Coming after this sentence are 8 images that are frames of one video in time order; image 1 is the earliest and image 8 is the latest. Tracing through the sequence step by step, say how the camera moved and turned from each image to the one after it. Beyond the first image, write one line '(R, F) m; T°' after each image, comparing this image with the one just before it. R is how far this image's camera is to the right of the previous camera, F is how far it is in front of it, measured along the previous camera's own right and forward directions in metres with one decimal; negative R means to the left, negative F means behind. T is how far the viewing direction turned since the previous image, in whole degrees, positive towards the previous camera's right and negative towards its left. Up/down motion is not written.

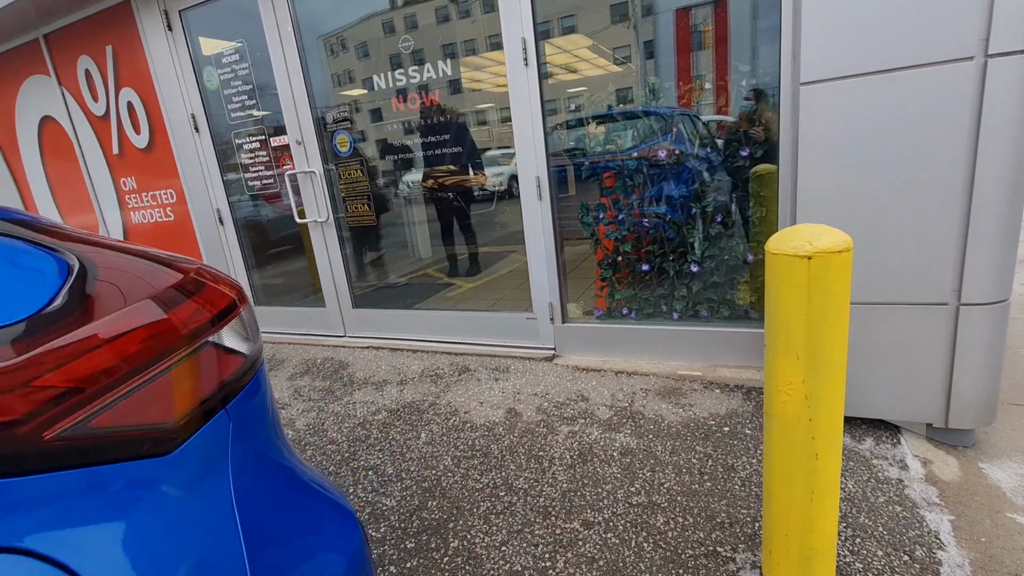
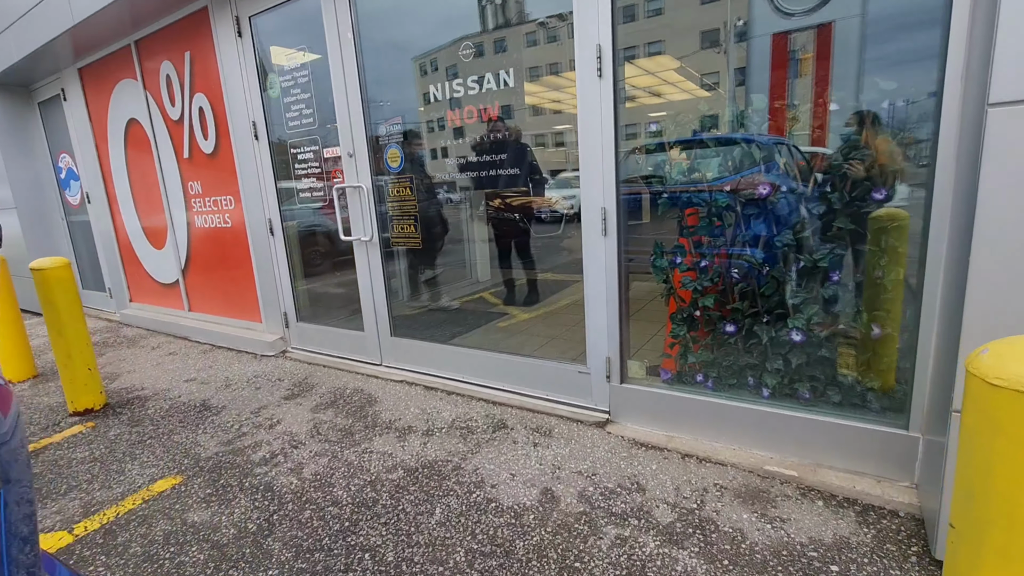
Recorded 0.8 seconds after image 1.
(+0.1, +0.4) m; -8°
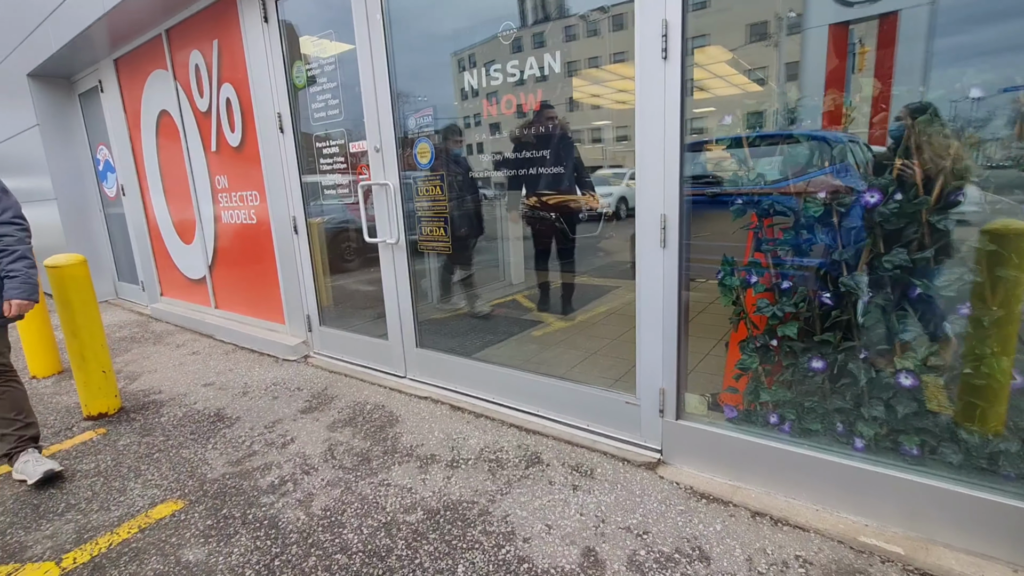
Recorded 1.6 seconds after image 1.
(0.0, +0.3) m; -4°
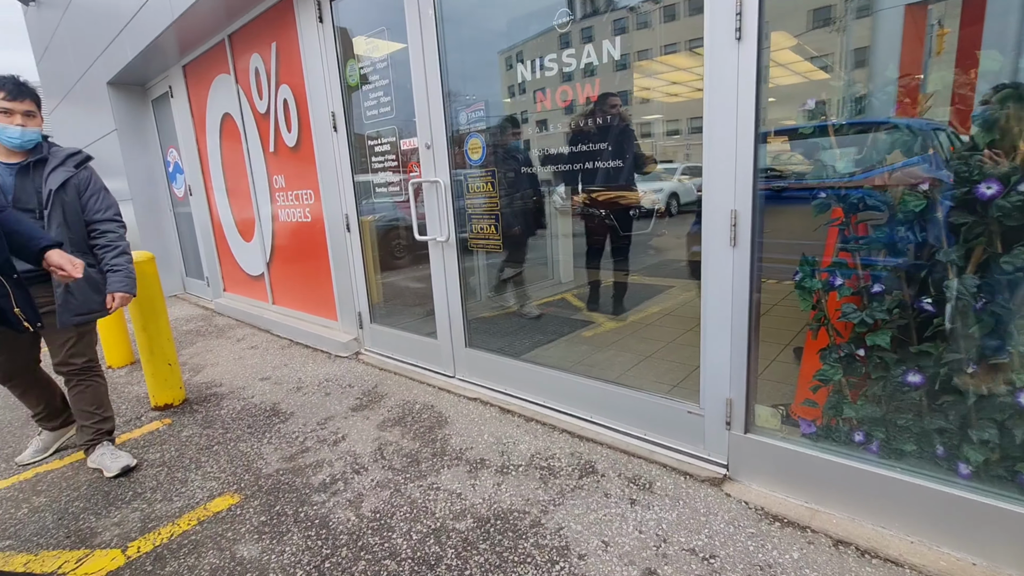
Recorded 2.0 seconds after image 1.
(0.0, +0.1) m; -5°
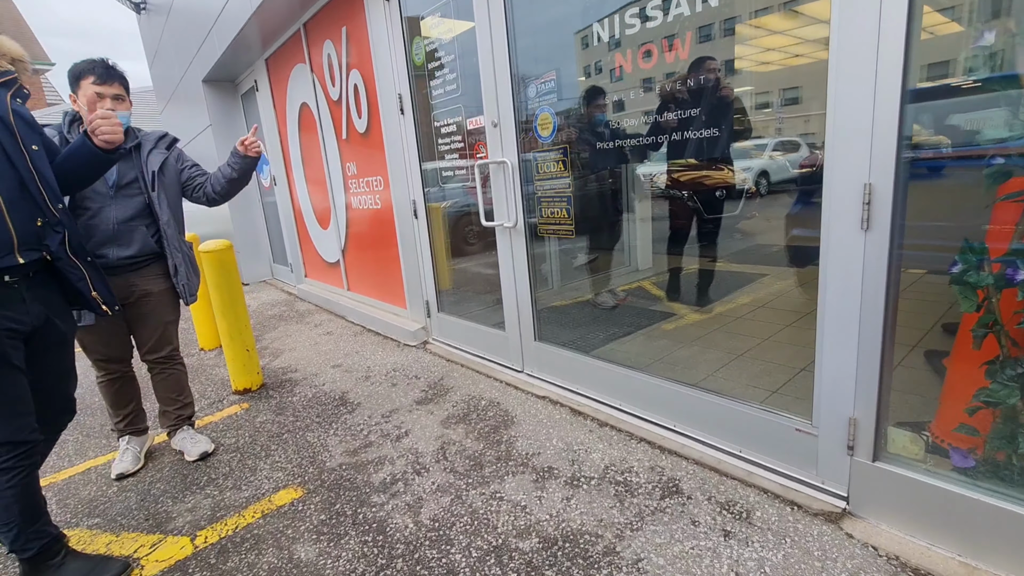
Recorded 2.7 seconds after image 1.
(0.0, +0.2) m; -9°
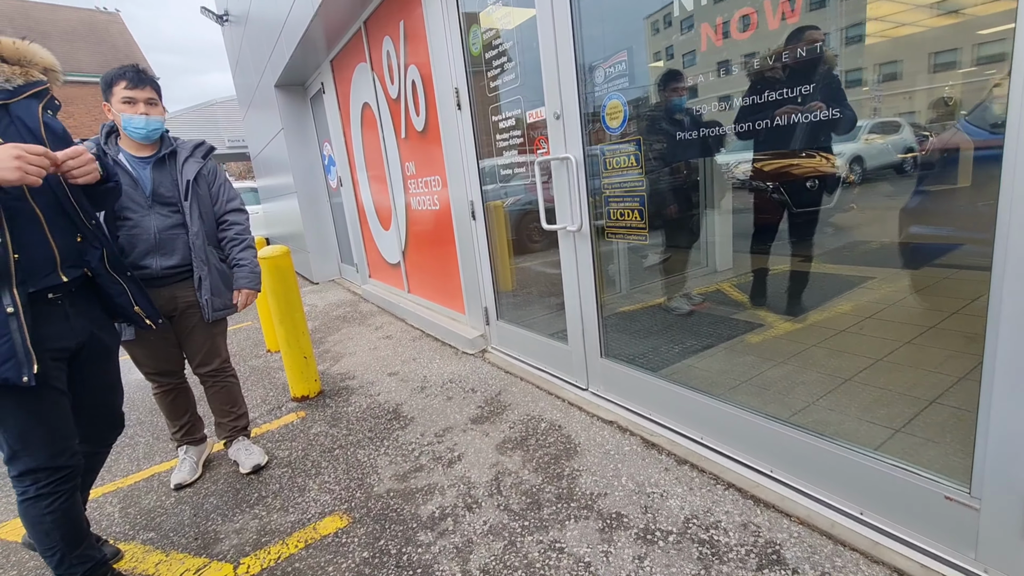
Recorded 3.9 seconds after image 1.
(0.0, +0.3) m; -8°
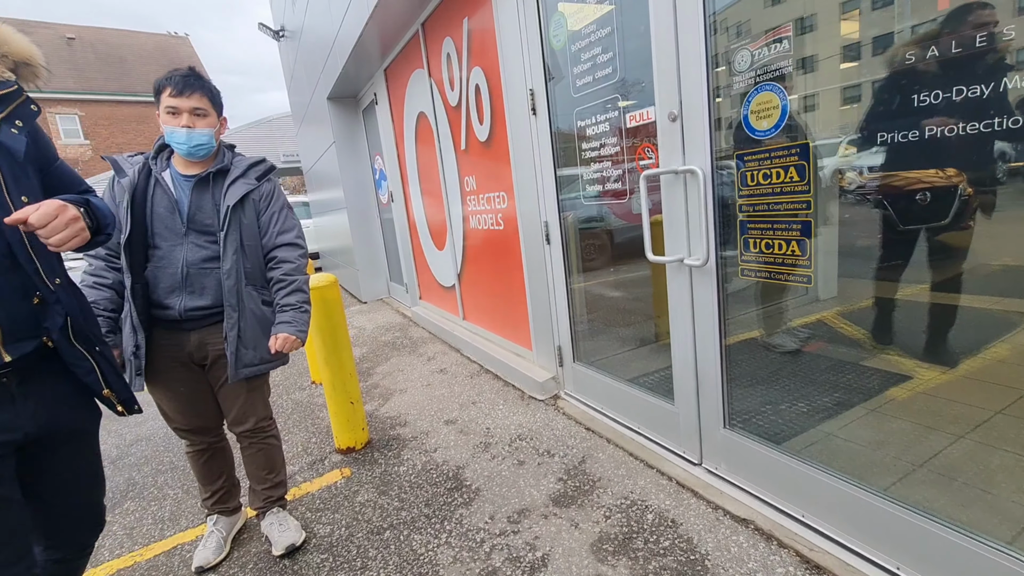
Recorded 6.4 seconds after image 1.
(-0.2, +0.5) m; -5°
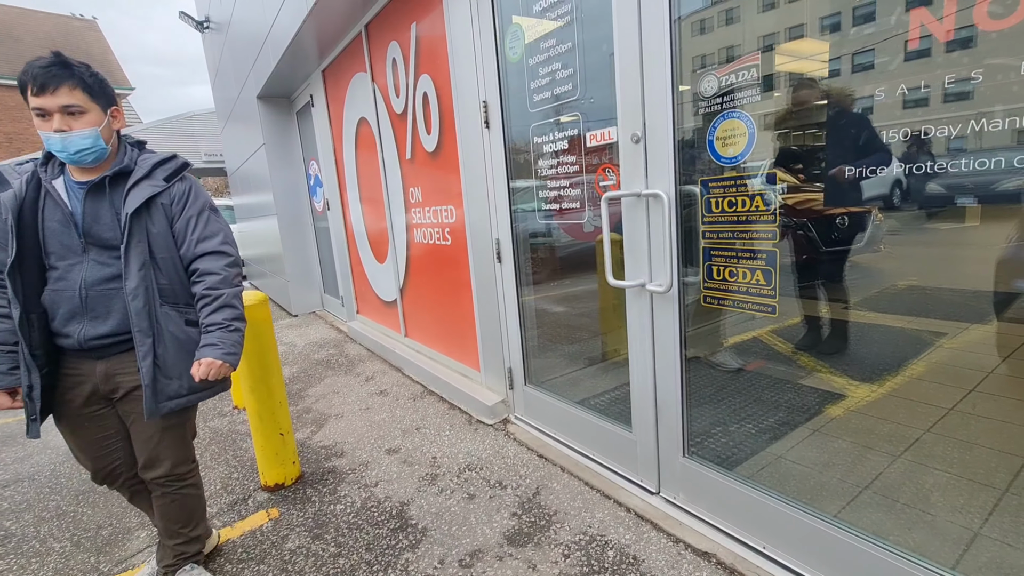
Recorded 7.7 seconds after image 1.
(-0.1, +0.1) m; +7°
